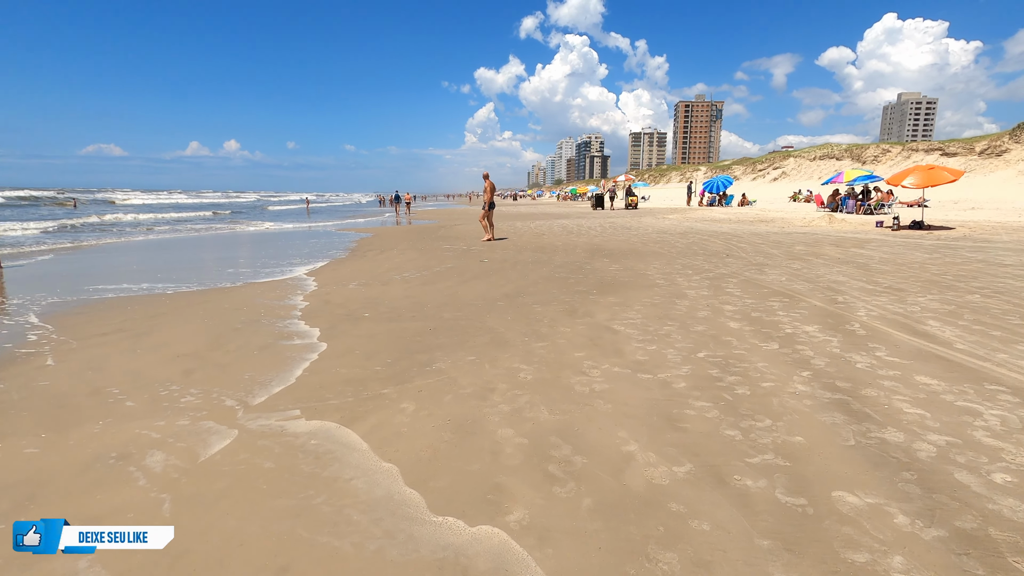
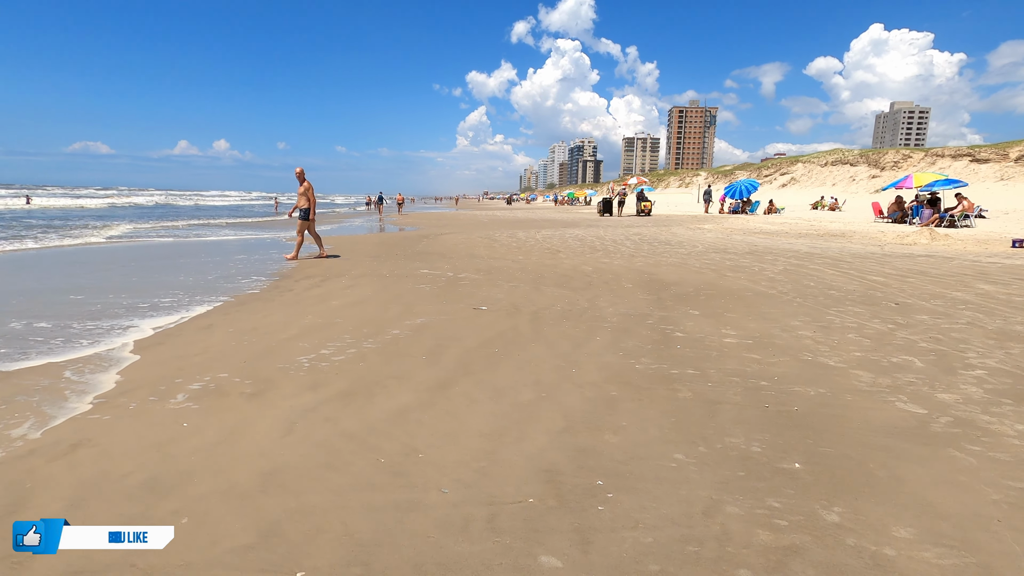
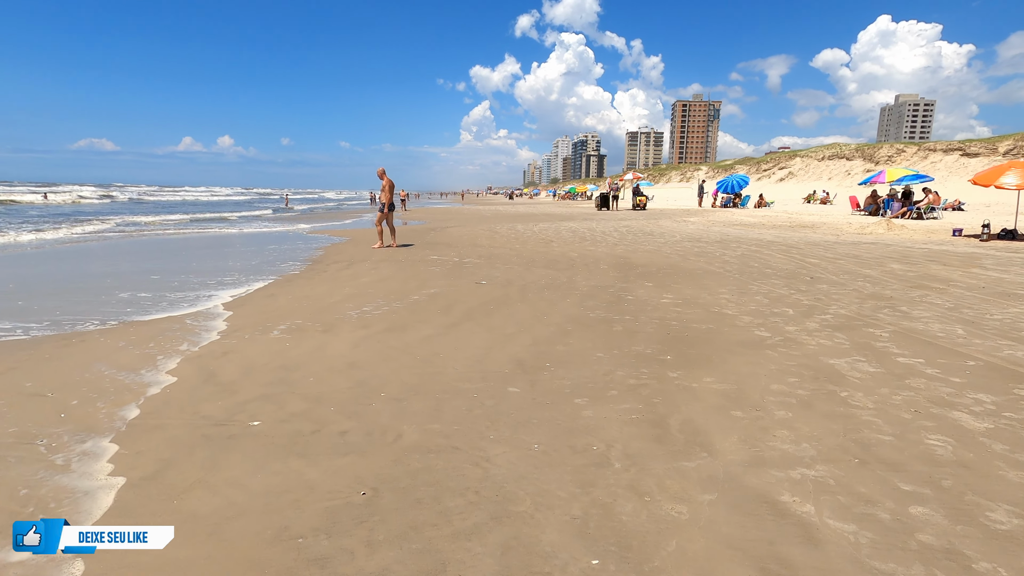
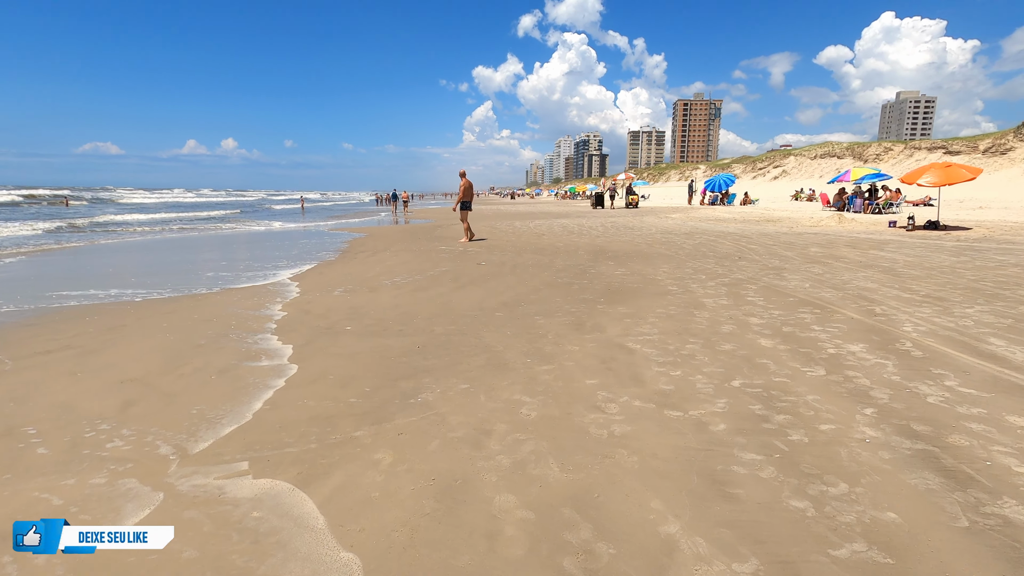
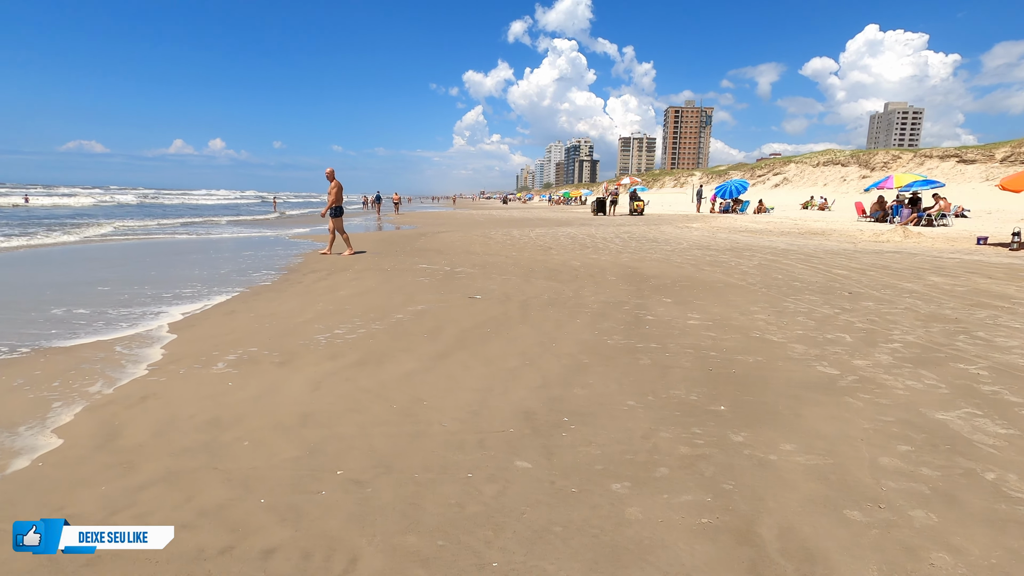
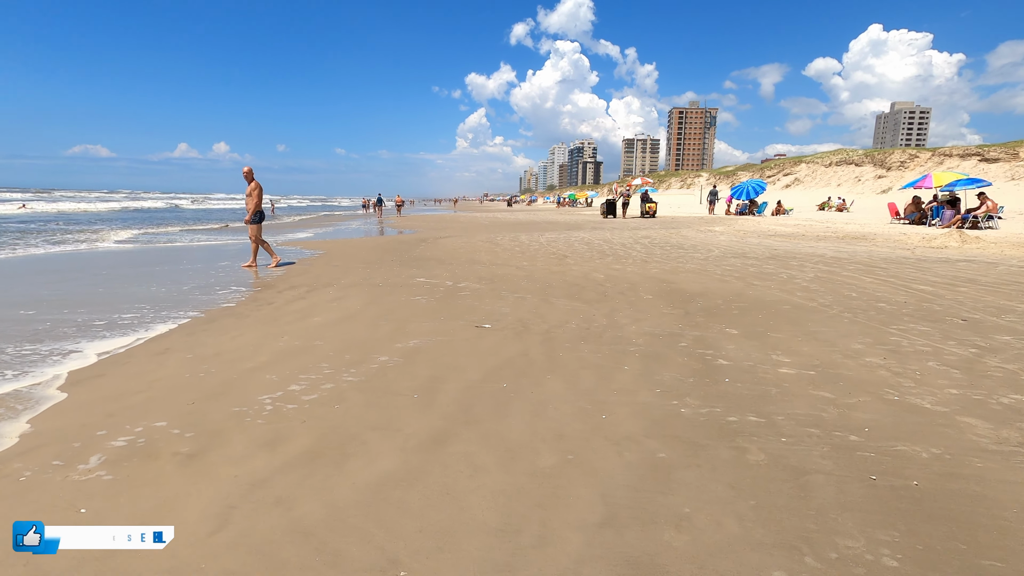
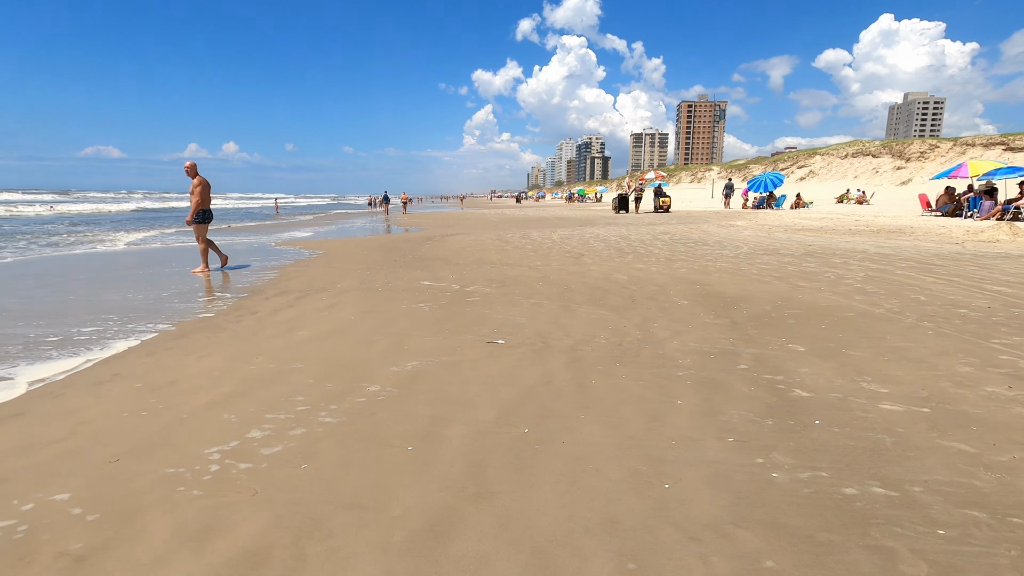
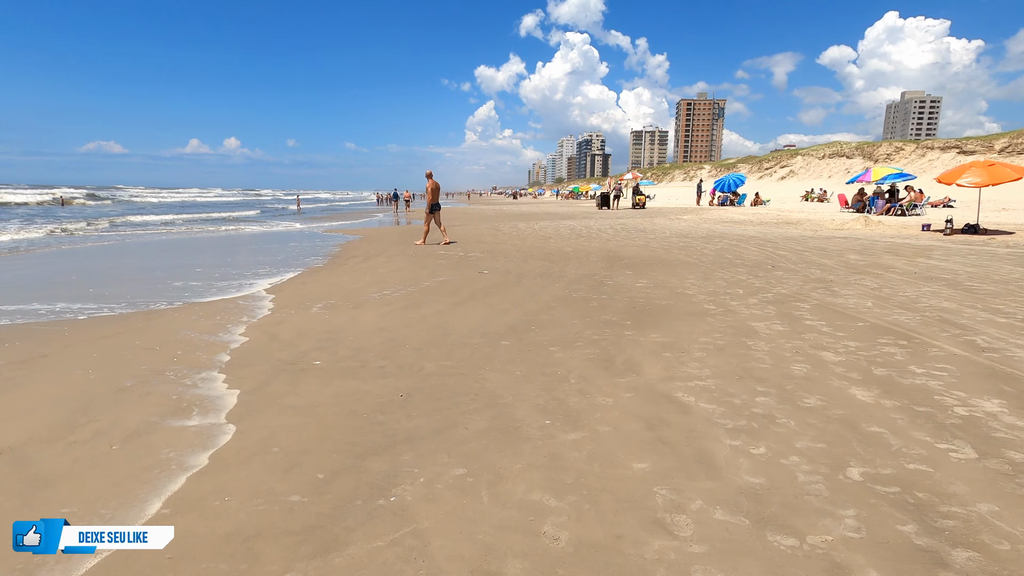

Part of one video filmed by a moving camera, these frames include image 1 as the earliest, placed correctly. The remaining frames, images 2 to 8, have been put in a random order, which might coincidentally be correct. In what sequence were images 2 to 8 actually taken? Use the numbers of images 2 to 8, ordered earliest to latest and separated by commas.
4, 8, 3, 5, 2, 6, 7
